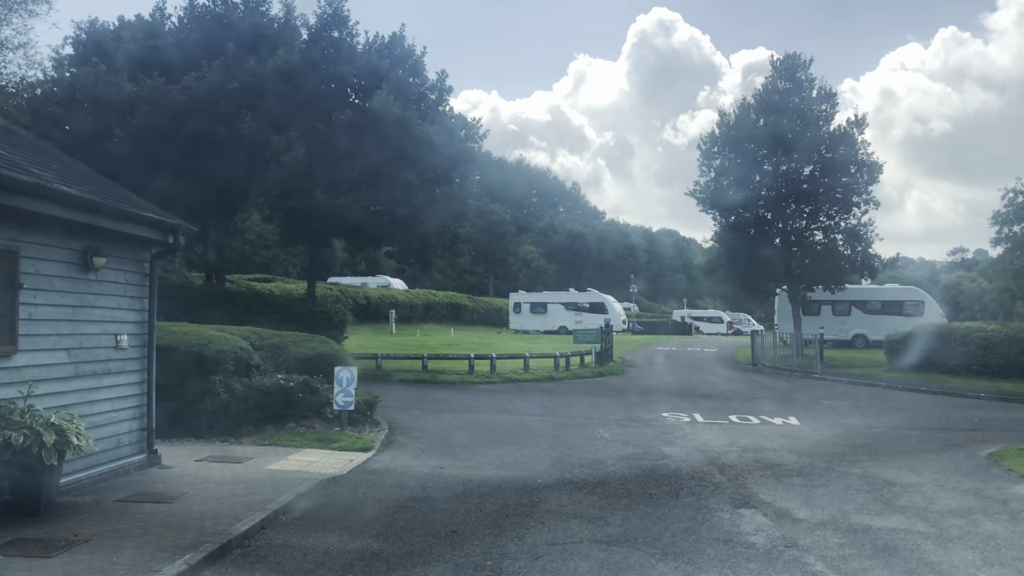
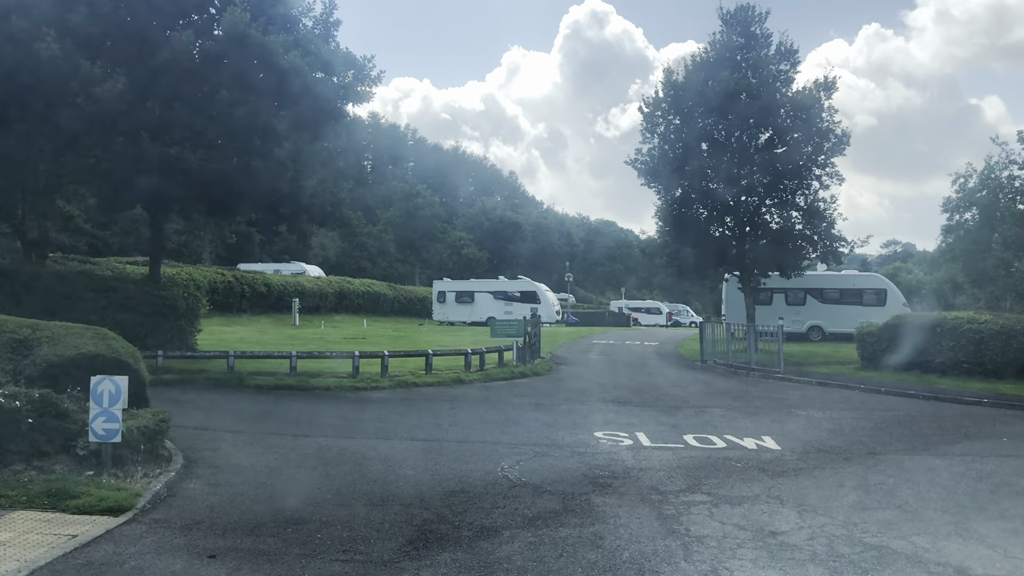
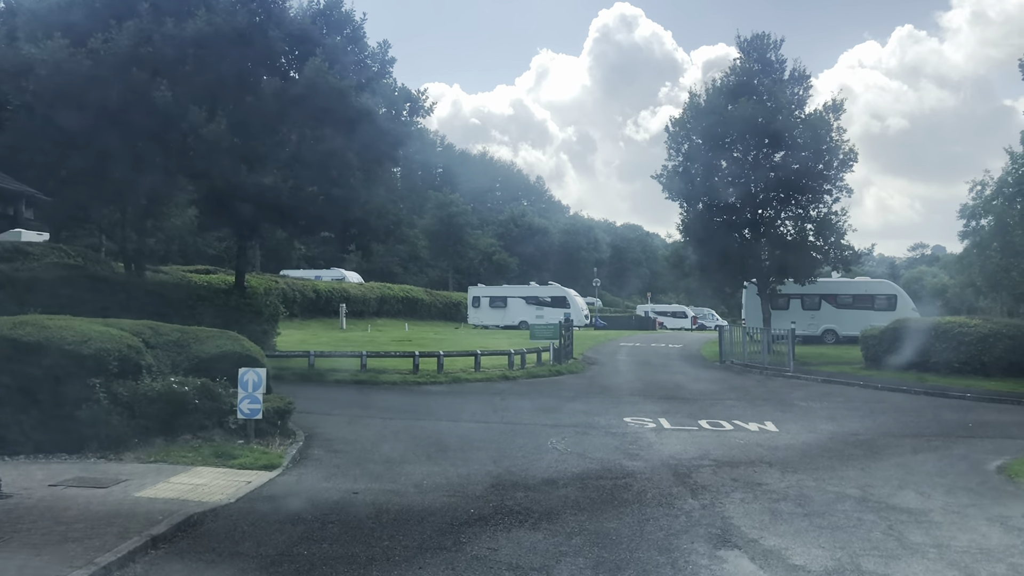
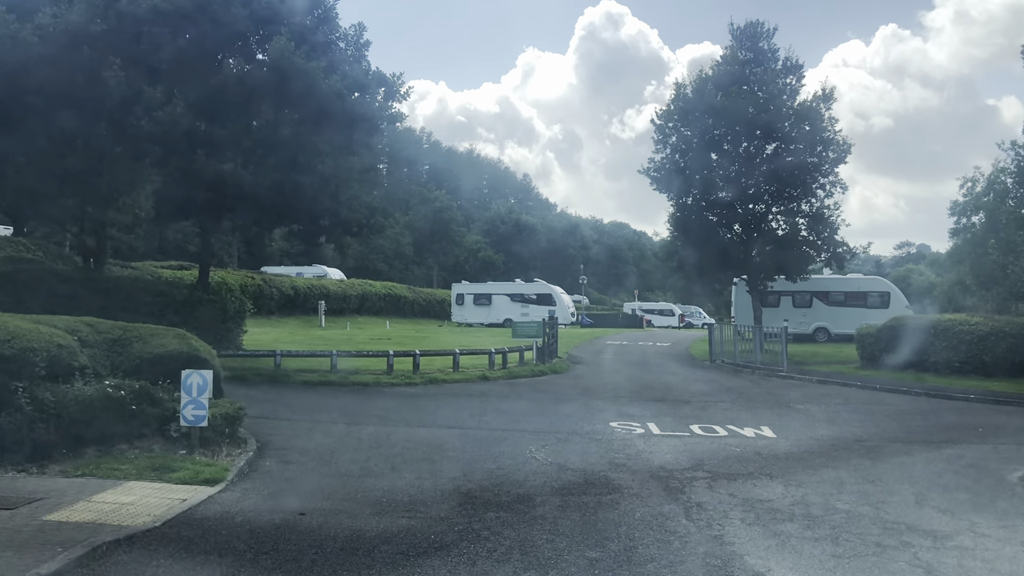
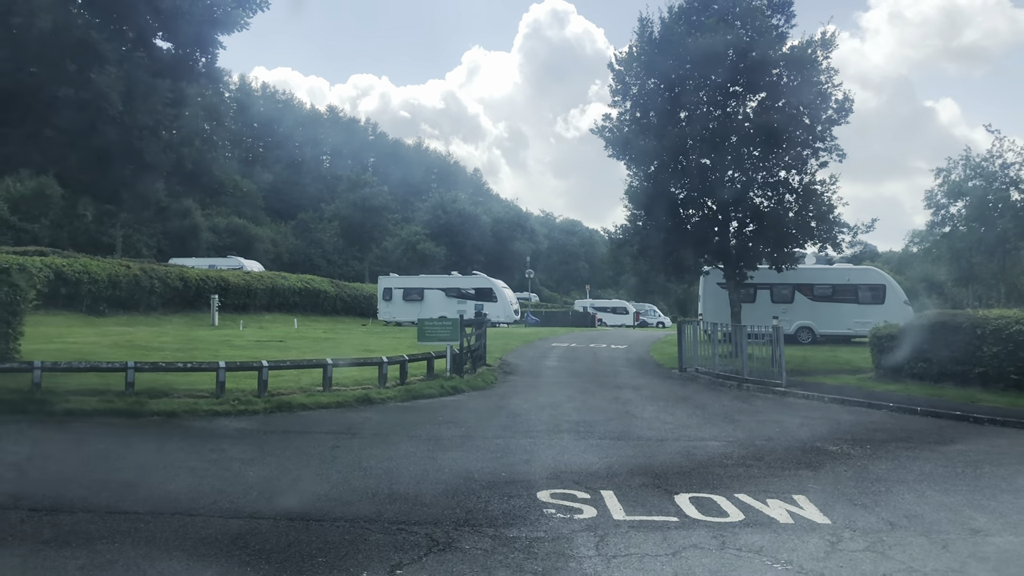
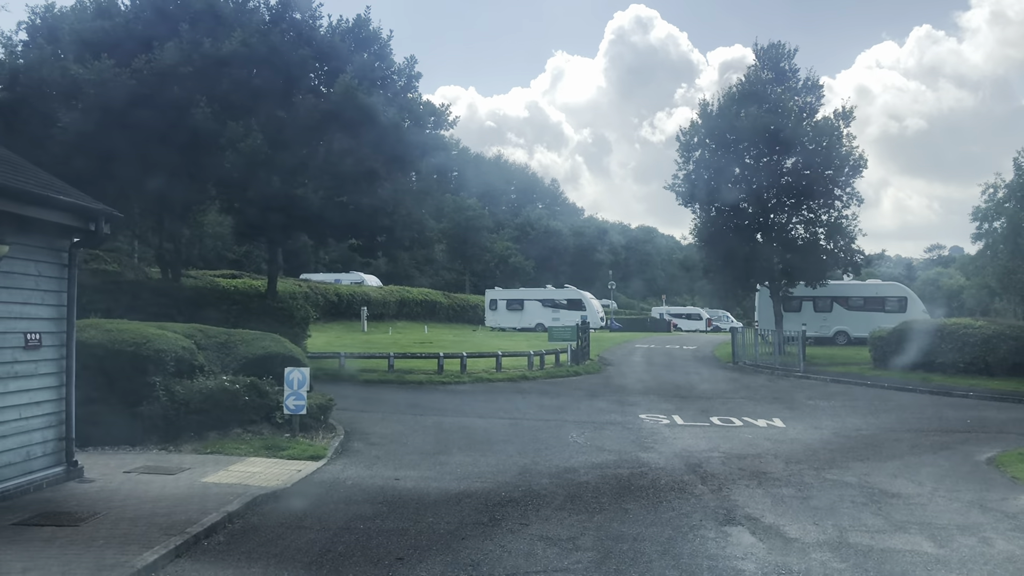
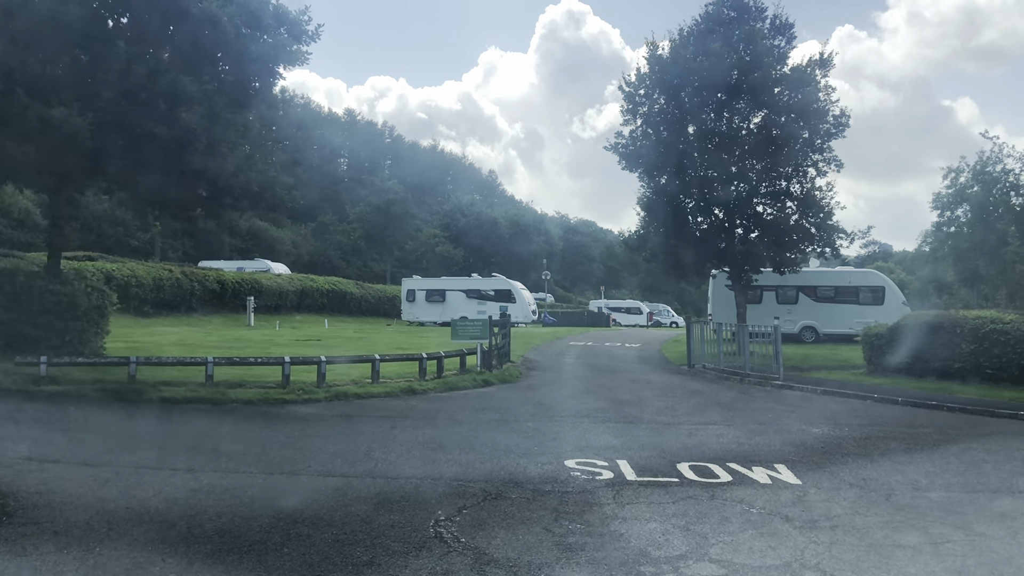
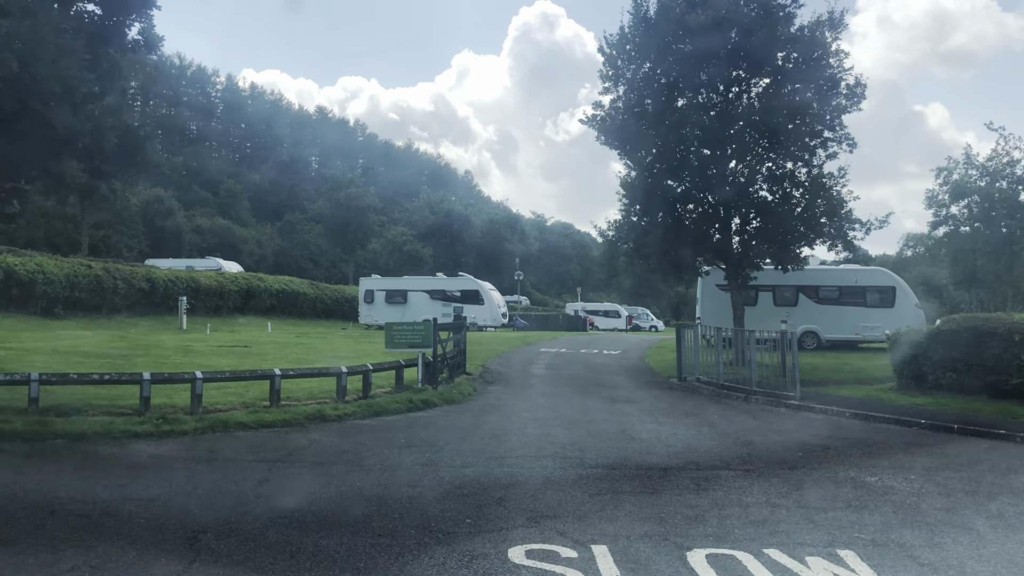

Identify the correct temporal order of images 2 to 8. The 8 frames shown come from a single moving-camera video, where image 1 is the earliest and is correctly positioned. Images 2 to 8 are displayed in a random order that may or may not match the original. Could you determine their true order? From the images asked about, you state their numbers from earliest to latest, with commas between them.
6, 3, 4, 2, 7, 5, 8
